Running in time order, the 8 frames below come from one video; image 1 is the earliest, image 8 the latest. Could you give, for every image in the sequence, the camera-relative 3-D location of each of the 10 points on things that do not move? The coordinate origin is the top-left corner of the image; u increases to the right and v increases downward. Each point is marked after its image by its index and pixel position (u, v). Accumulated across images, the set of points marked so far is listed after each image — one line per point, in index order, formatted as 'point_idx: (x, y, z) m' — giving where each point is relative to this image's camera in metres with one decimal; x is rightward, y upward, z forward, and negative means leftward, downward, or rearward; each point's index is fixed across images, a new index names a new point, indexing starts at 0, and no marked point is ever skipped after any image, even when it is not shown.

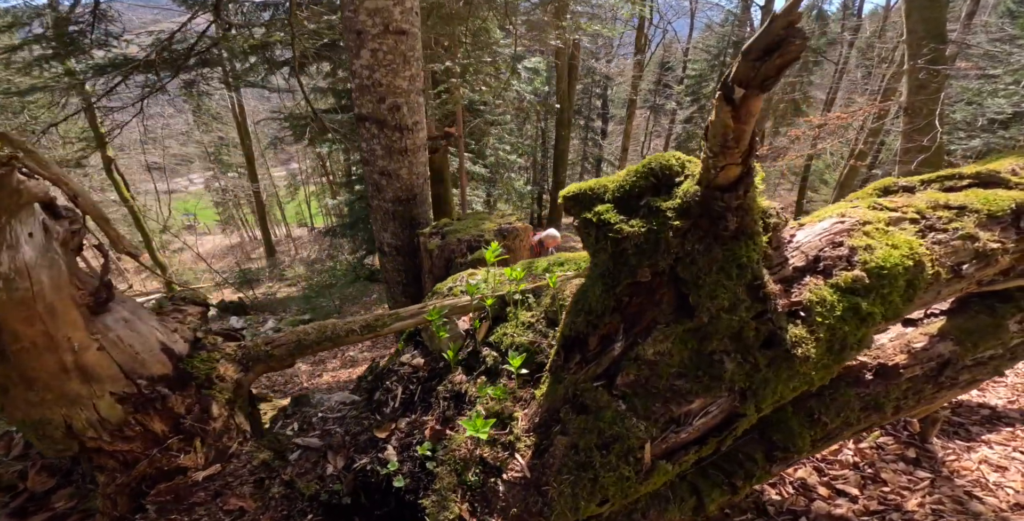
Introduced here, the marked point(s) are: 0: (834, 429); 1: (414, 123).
0: (+2.1, -1.1, +3.2) m
1: (-1.1, +1.7, +6.4) m
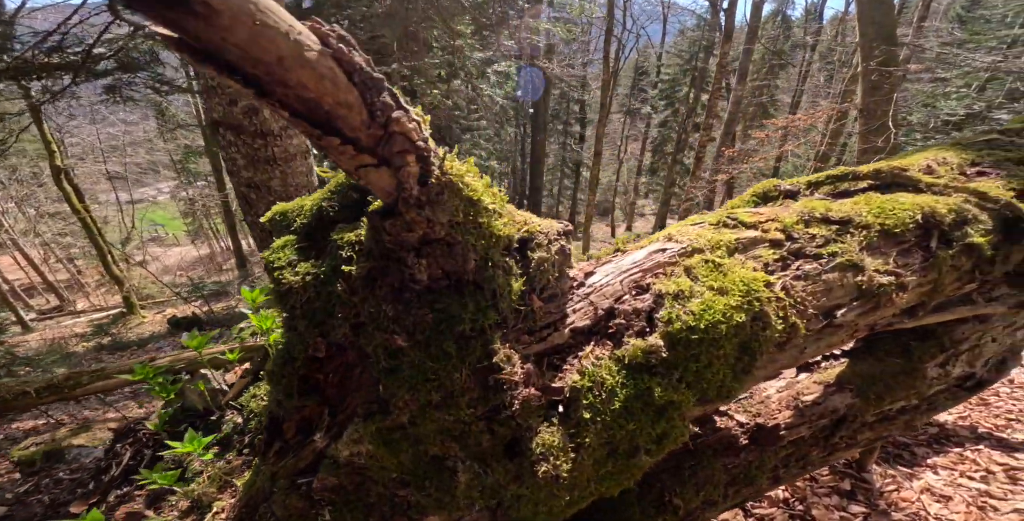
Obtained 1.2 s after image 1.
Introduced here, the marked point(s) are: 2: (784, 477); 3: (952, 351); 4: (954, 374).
0: (+0.9, -1.3, +2.4) m
1: (-2.5, +1.5, +5.4) m
2: (+1.5, -1.2, +2.6) m
3: (+2.2, -0.4, +2.5) m
4: (+2.2, -0.6, +2.5) m
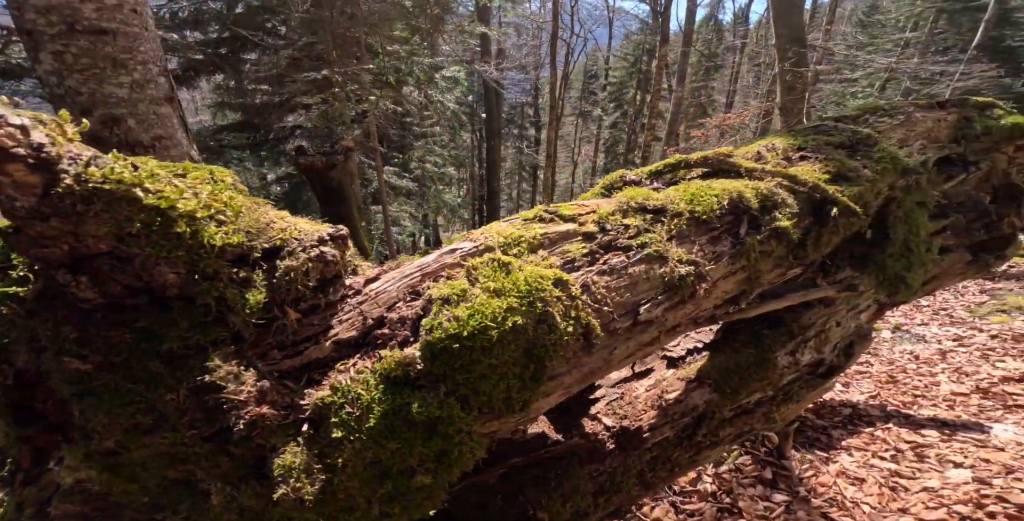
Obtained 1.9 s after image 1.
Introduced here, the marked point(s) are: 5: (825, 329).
0: (+0.2, -1.3, +2.3) m
1: (-3.6, +1.3, +5.0) m
2: (+0.7, -1.1, +2.6) m
3: (+1.4, -0.4, +2.5) m
4: (+1.5, -0.5, +2.5) m
5: (+1.6, -0.3, +2.5) m
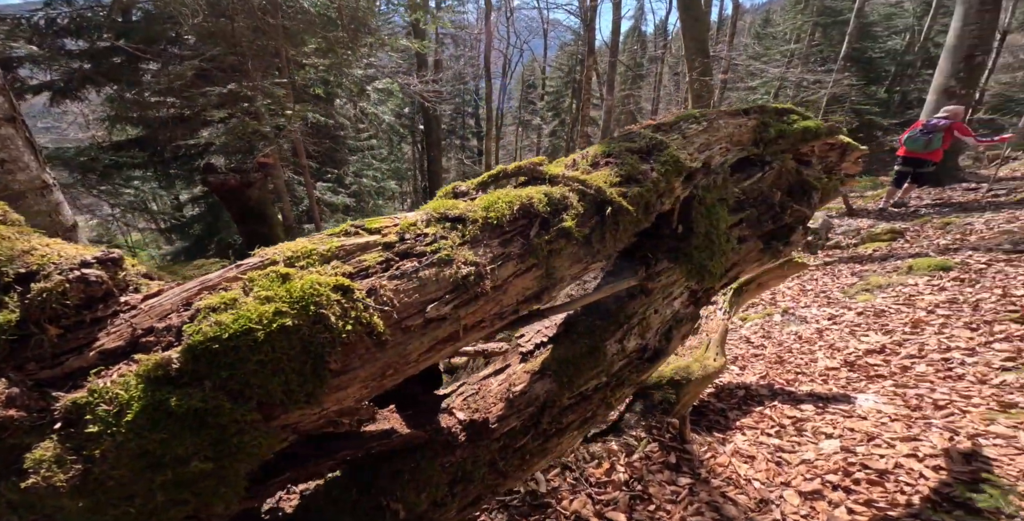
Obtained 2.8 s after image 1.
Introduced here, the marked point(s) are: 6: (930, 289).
0: (-0.6, -1.3, +2.4) m
1: (-4.8, +1.0, +4.7) m
2: (0.0, -1.1, +2.7) m
3: (+0.6, -0.4, +2.8) m
4: (+0.7, -0.5, +2.8) m
5: (+0.7, -0.3, +2.8) m
6: (+5.0, -0.3, +5.6) m
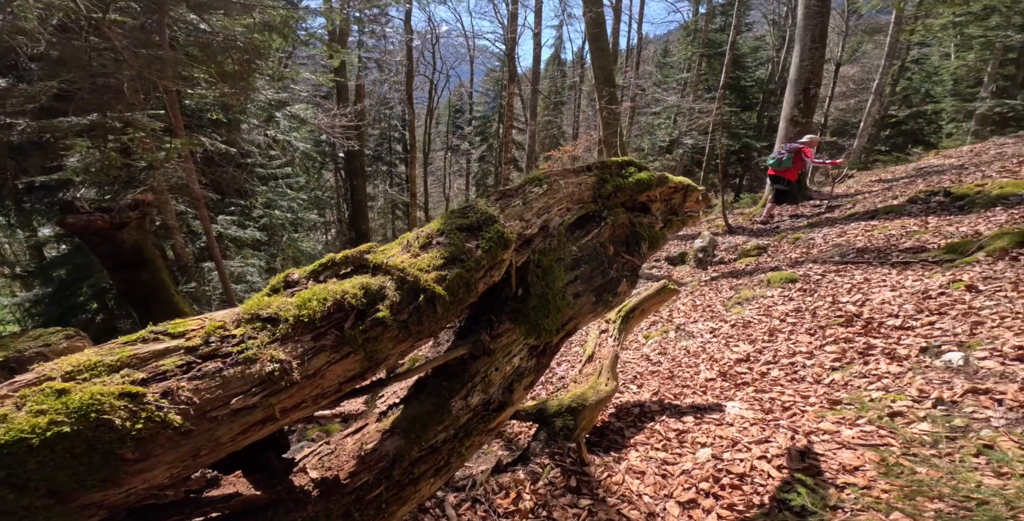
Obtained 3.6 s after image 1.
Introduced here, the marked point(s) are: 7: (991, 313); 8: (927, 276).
0: (-1.3, -1.7, +2.4) m
1: (-5.9, +0.1, +4.1) m
2: (-0.8, -1.6, +2.8) m
3: (-0.2, -0.7, +3.0) m
4: (-0.2, -0.9, +3.0) m
5: (-0.1, -0.7, +3.0) m
6: (+3.6, -0.5, +6.5) m
7: (+3.9, -0.4, +4.1) m
8: (+4.2, -0.2, +5.2) m
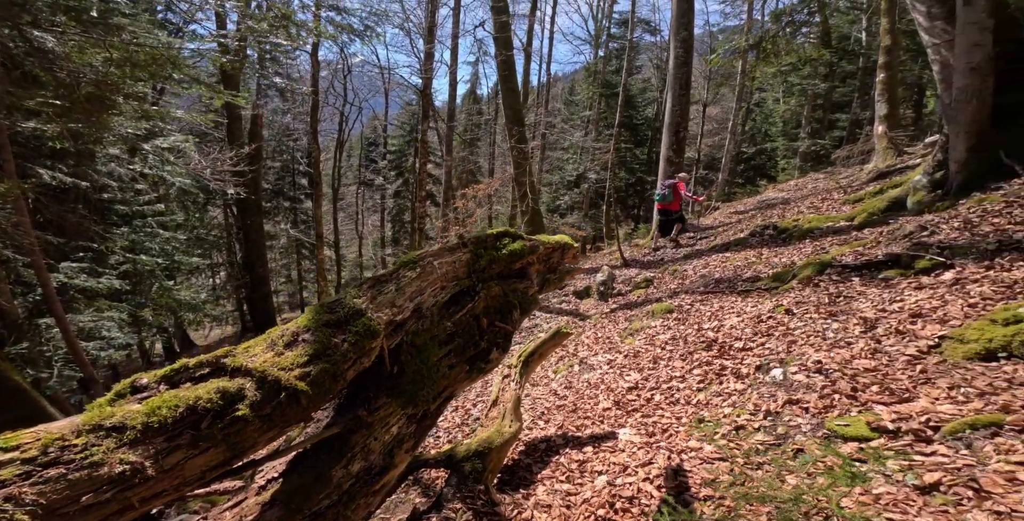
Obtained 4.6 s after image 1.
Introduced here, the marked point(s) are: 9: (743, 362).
0: (-1.9, -2.3, +2.5) m
1: (-6.9, -0.9, +3.5) m
2: (-1.5, -2.2, +2.9) m
3: (-1.0, -1.3, +3.2) m
4: (-1.0, -1.4, +3.2) m
5: (-0.9, -1.2, +3.3) m
6: (+2.2, -1.0, +7.3) m
7: (+2.8, -0.7, +4.9) m
8: (+3.0, -0.6, +6.1) m
9: (+2.4, -1.1, +5.2) m
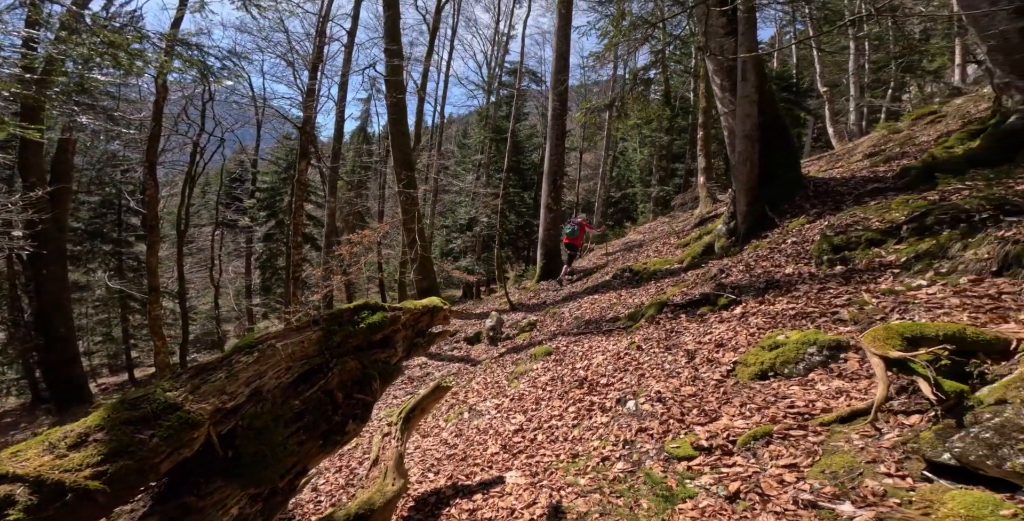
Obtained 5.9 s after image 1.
0: (-2.6, -2.8, +2.1) m
1: (-7.8, -1.8, +2.3) m
2: (-2.3, -2.7, +2.6) m
3: (-2.0, -1.8, +3.1) m
4: (-1.9, -1.9, +3.1) m
5: (-1.9, -1.7, +3.1) m
6: (+0.5, -1.7, +7.7) m
7: (+1.5, -1.2, +5.5) m
8: (+1.4, -1.1, +6.7) m
9: (+1.1, -1.5, +5.6) m
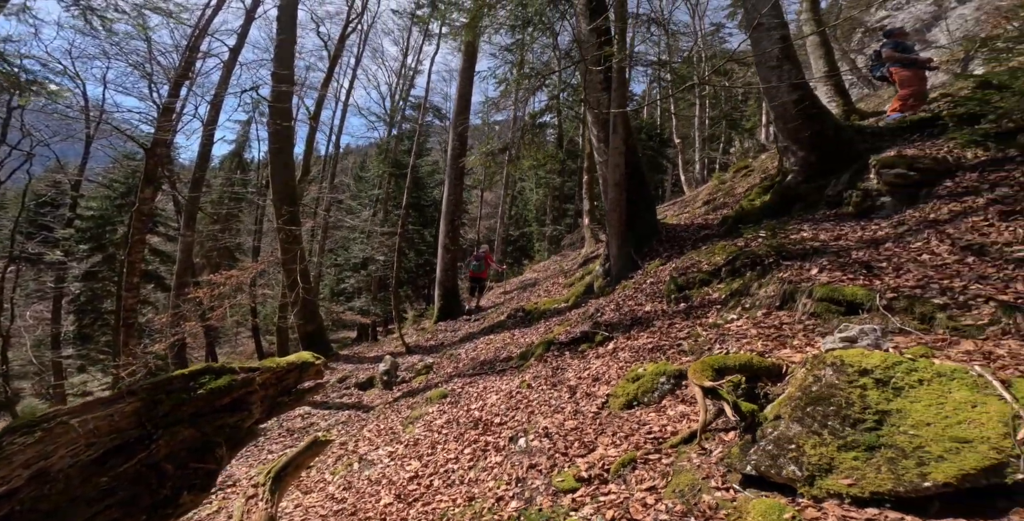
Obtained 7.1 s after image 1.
0: (-3.1, -3.1, +1.5) m
1: (-8.3, -2.2, +1.0) m
2: (-2.9, -3.0, +2.1) m
3: (-2.6, -2.1, +2.7) m
4: (-2.6, -2.3, +2.7) m
5: (-2.6, -2.1, +2.8) m
6: (-1.0, -2.3, +7.6) m
7: (+0.3, -1.6, +5.7) m
8: (+0.1, -1.6, +6.8) m
9: (-0.1, -2.0, +5.7) m
